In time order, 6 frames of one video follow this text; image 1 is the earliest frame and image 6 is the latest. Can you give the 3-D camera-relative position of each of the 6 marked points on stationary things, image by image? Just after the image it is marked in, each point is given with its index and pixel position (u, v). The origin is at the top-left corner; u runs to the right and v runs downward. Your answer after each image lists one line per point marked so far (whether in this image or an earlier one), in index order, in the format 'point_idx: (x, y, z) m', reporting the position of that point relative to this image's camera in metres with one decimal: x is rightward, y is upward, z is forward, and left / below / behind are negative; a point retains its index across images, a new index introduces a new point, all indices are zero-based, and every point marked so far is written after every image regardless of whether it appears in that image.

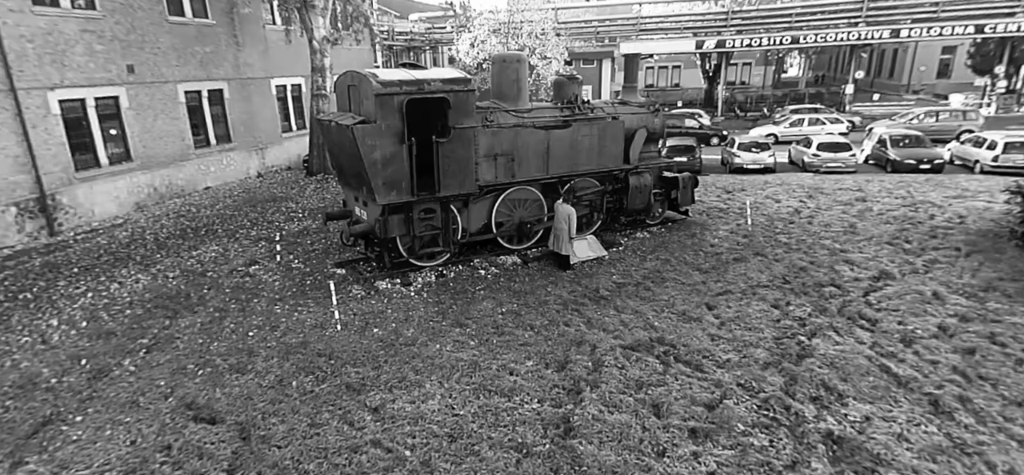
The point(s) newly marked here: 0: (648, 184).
0: (+2.8, +1.1, +10.8) m
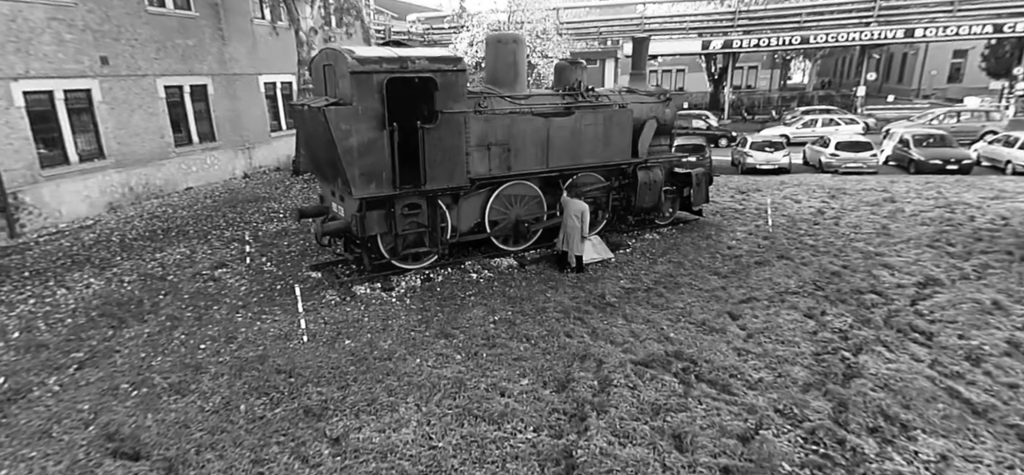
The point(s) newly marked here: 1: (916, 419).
0: (+2.8, +1.1, +9.8) m
1: (+3.5, -1.6, +4.5) m
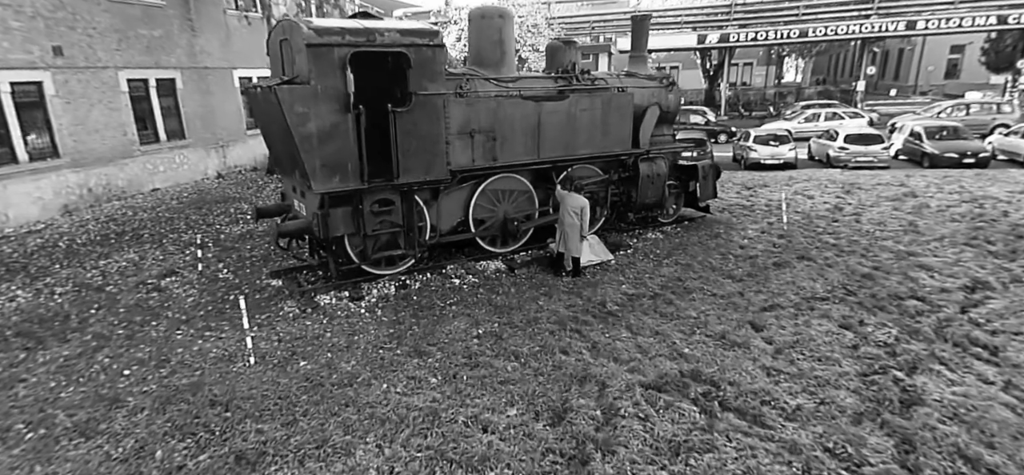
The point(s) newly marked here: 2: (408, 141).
0: (+2.6, +1.1, +8.9) m
1: (+3.4, -1.5, +3.6) m
2: (-1.3, +1.2, +6.6) m
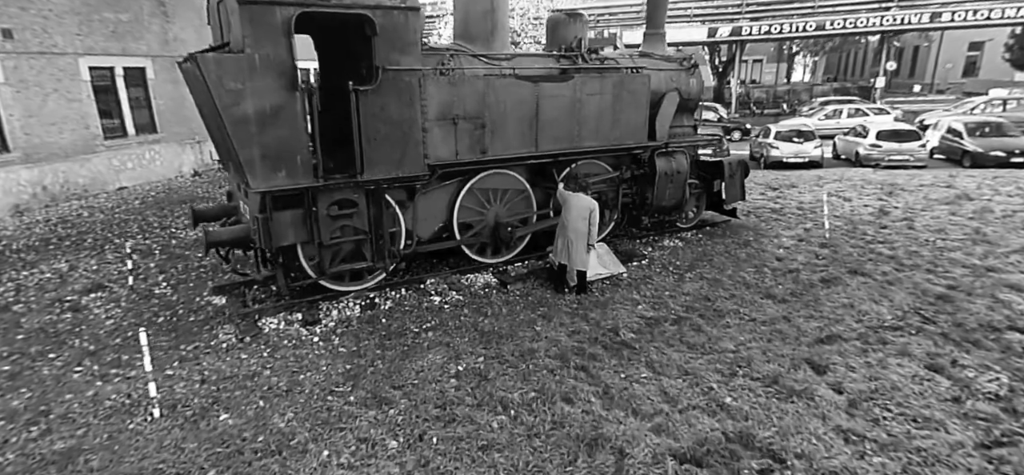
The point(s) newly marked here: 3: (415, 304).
0: (+2.5, +1.0, +7.6) m
1: (+3.3, -1.7, +2.3) m
2: (-1.4, +1.1, +5.3) m
3: (-1.1, -0.8, +6.0) m
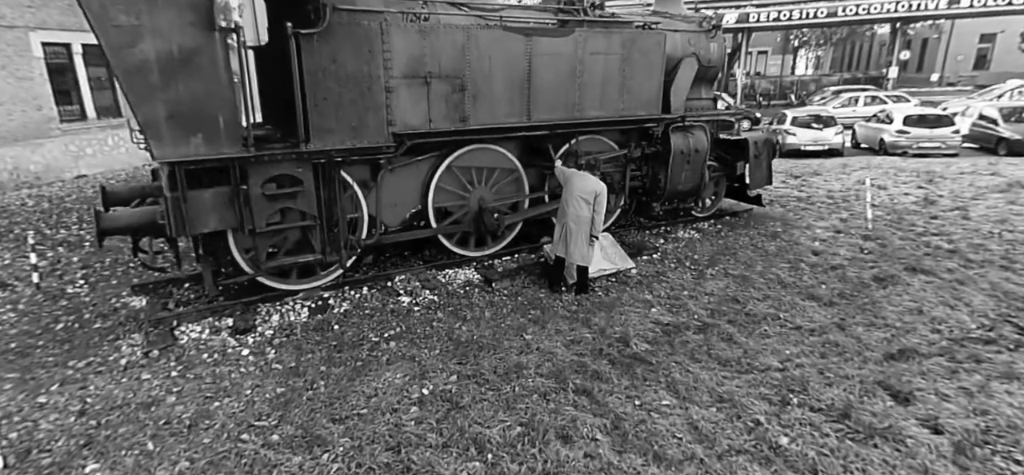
0: (+2.3, +1.1, +6.5) m
1: (+3.2, -1.6, +1.2) m
2: (-1.5, +1.2, +4.2) m
3: (-1.2, -0.6, +4.8) m
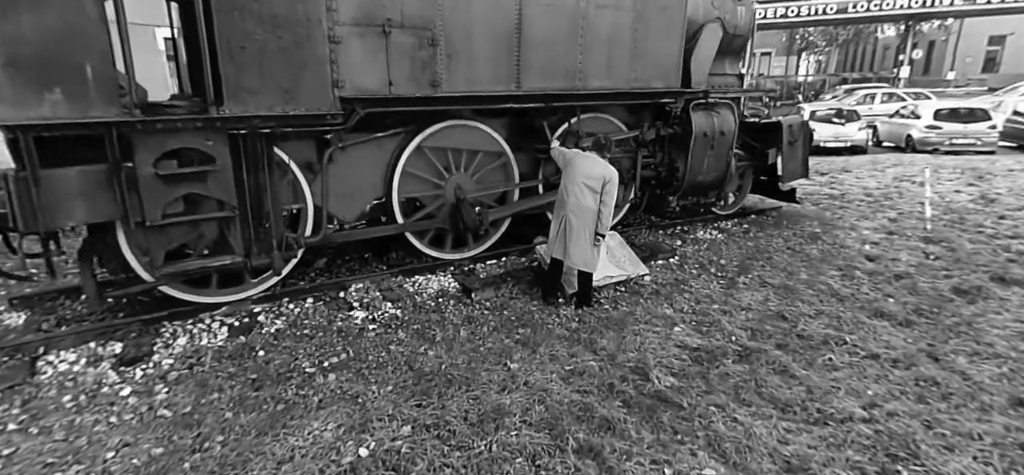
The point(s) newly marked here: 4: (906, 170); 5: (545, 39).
0: (+2.2, +1.1, +5.4) m
1: (+3.1, -1.5, +0.1) m
2: (-1.6, +1.3, +3.1) m
3: (-1.4, -0.6, +3.7) m
4: (+6.4, +1.1, +8.5) m
5: (+0.3, +1.6, +4.3) m
